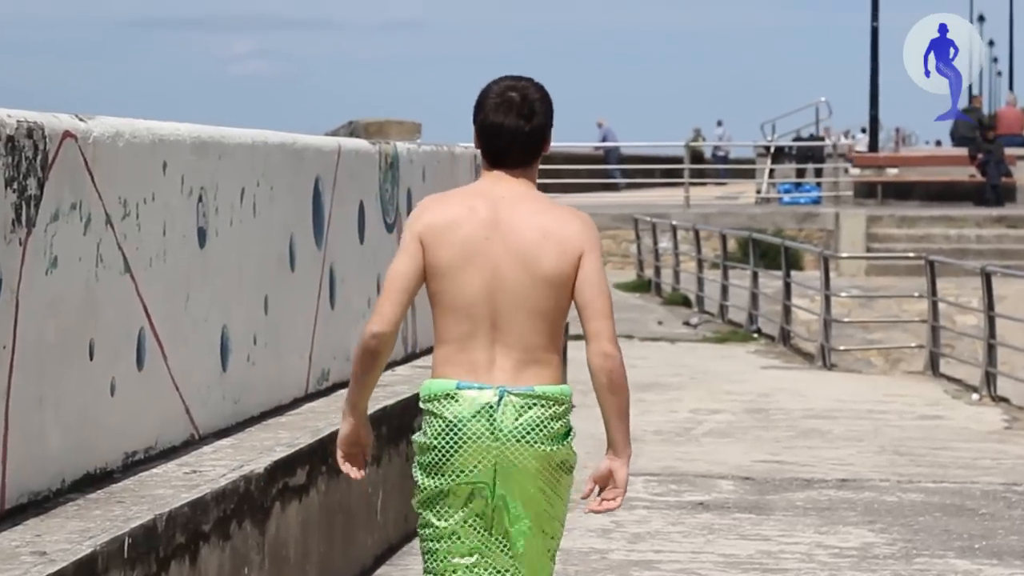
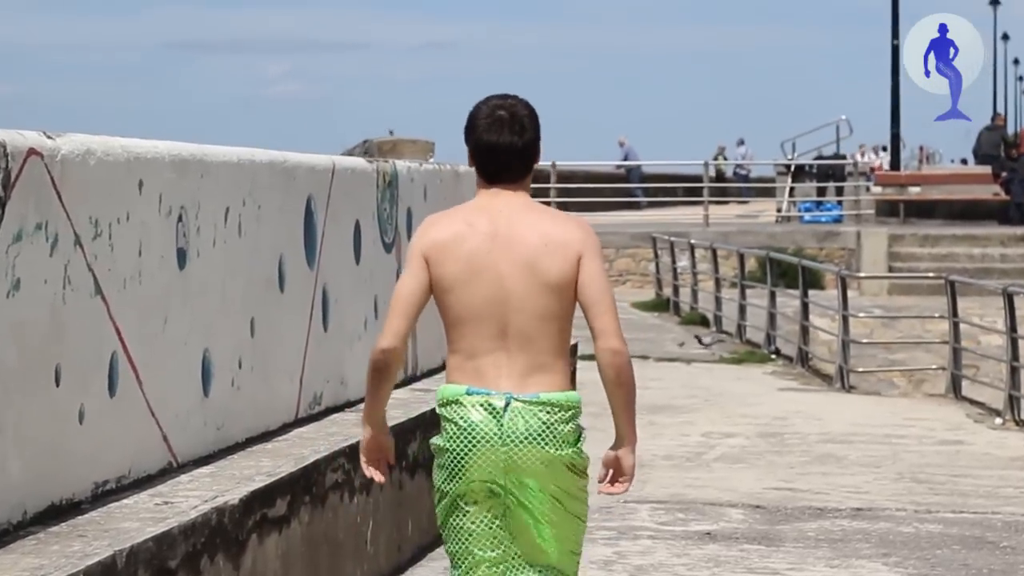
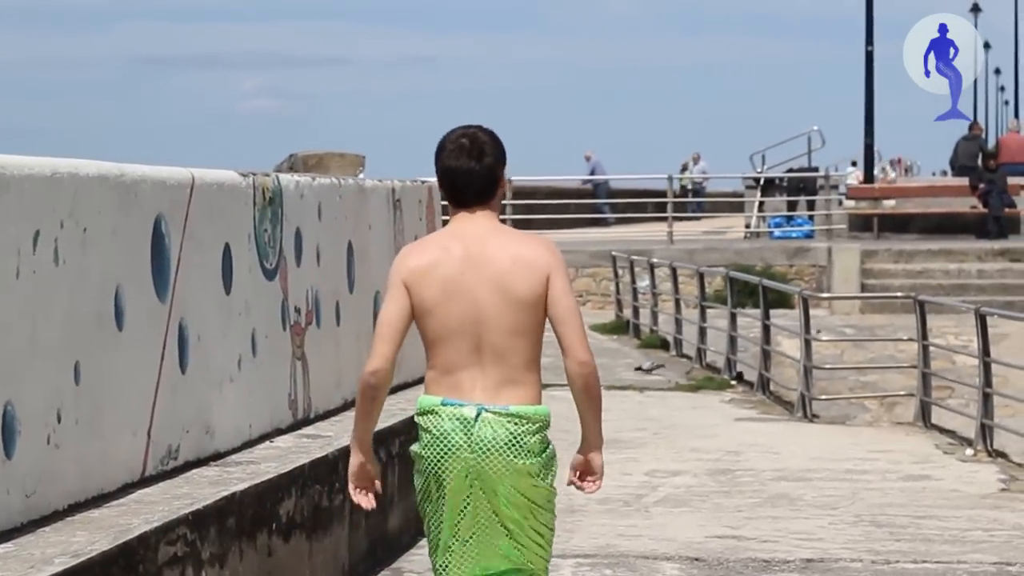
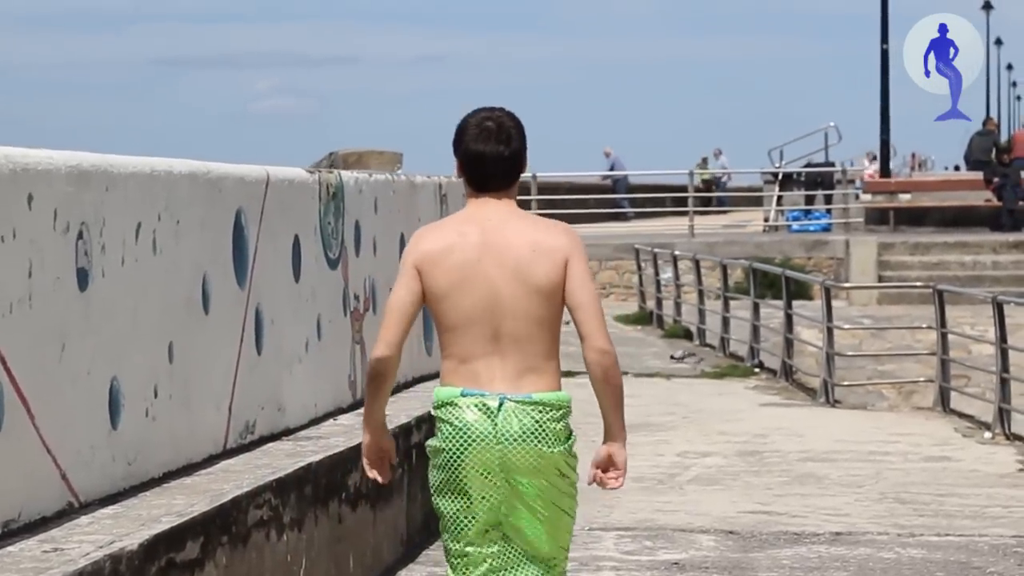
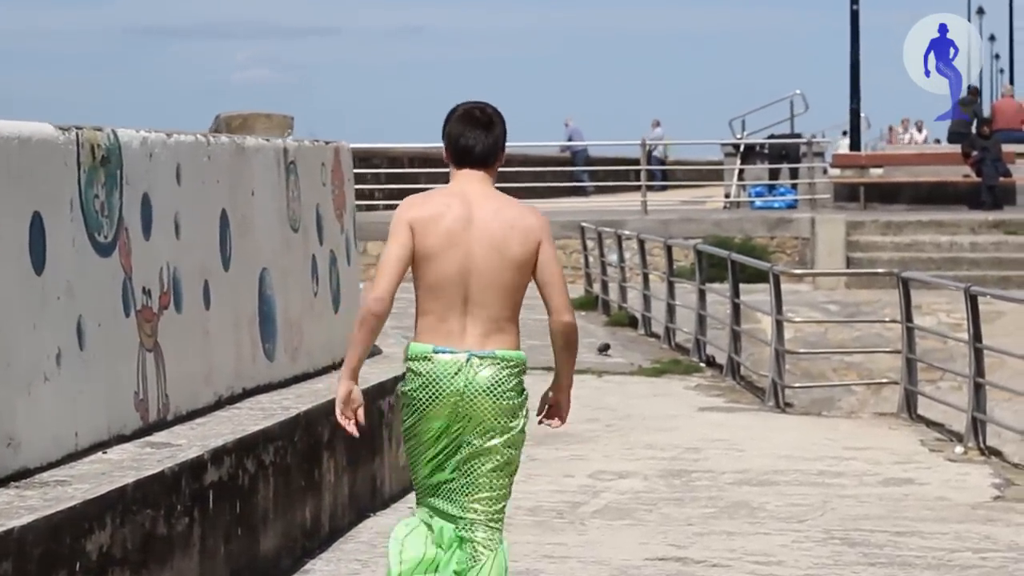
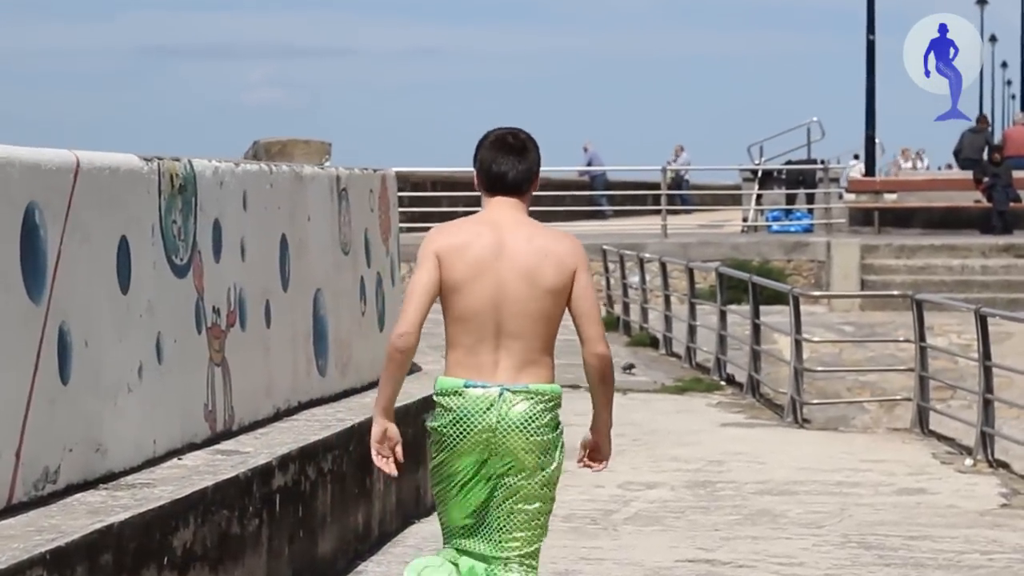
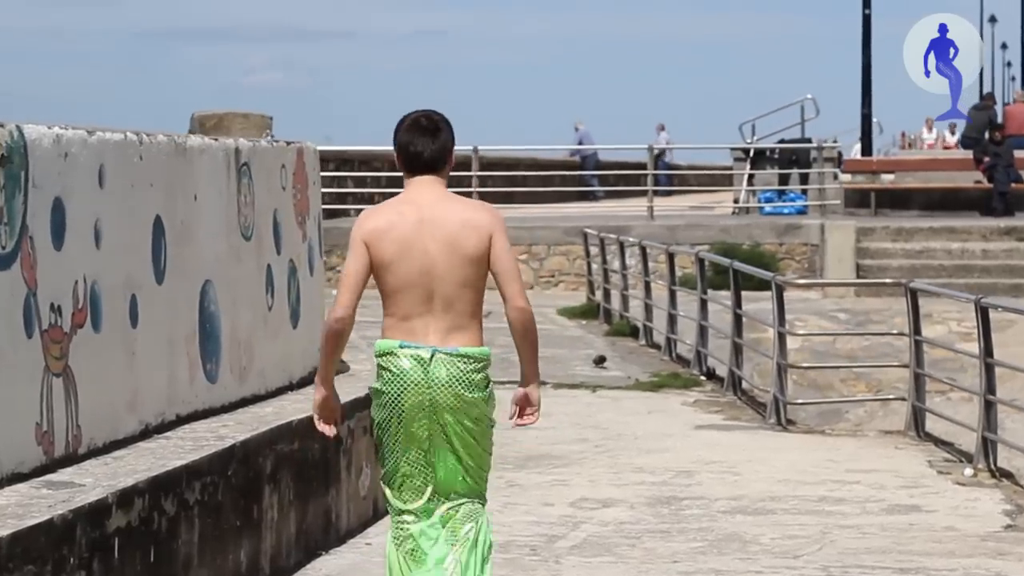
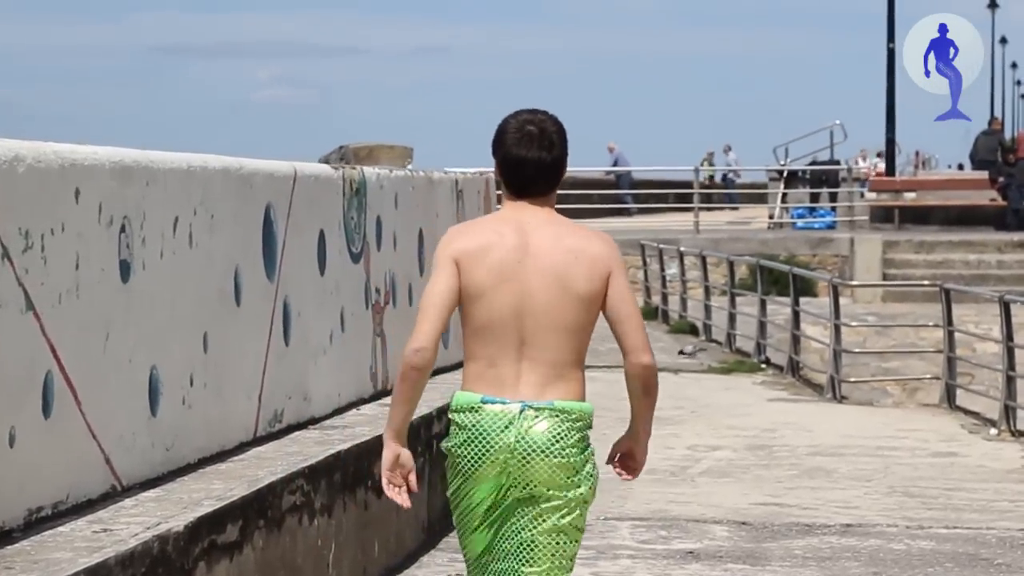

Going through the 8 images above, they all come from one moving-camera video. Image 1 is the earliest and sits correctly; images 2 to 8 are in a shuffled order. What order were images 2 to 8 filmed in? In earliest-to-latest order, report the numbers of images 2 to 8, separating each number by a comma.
2, 8, 4, 3, 6, 5, 7
